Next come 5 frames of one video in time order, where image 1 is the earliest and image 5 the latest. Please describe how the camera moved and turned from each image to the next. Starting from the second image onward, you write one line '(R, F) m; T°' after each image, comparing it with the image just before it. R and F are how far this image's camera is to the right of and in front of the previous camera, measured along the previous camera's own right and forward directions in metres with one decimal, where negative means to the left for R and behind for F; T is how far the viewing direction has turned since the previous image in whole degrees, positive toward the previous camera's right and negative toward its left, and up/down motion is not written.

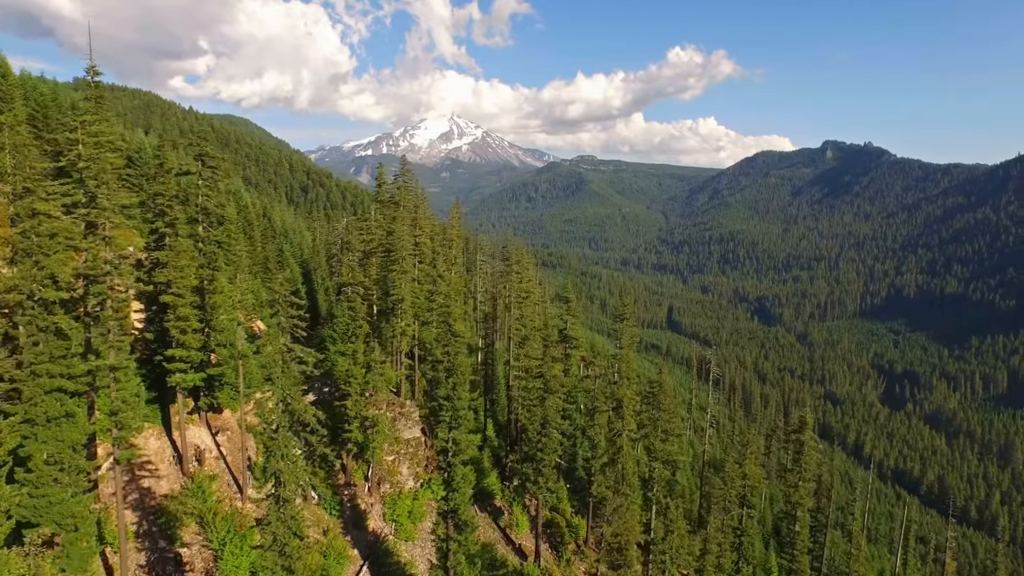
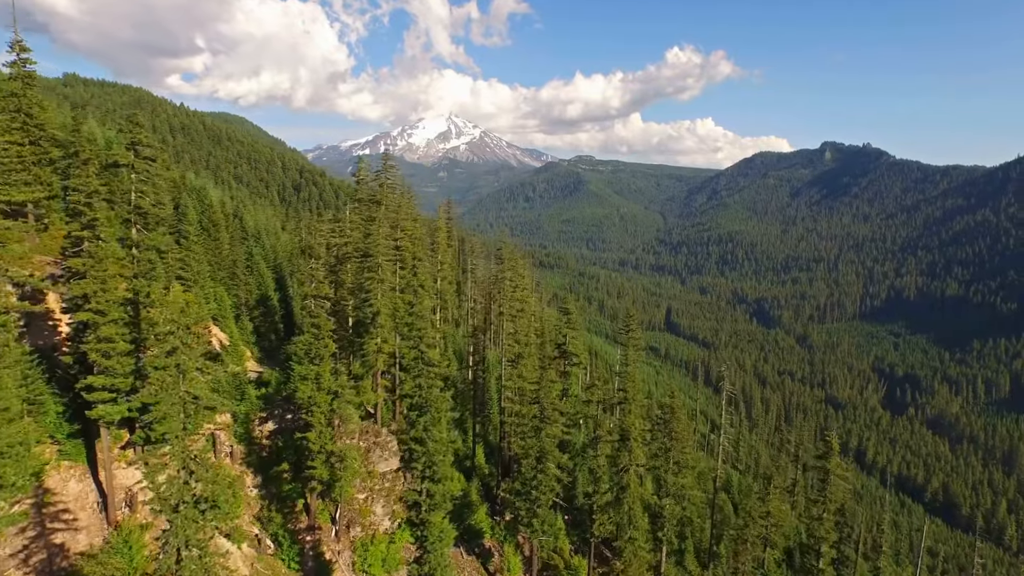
(+0.2, +3.1) m; 0°
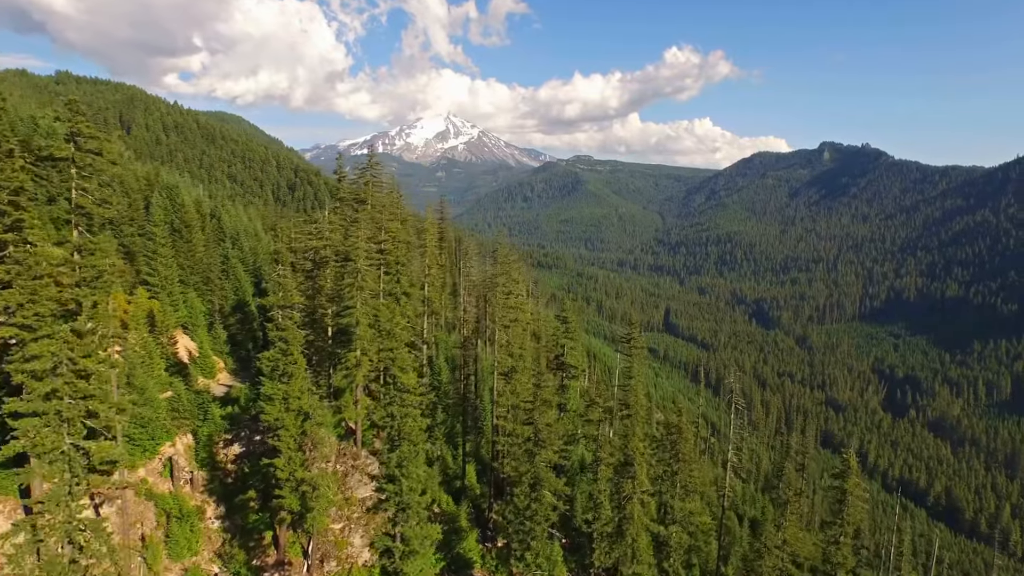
(+0.2, +2.0) m; 0°
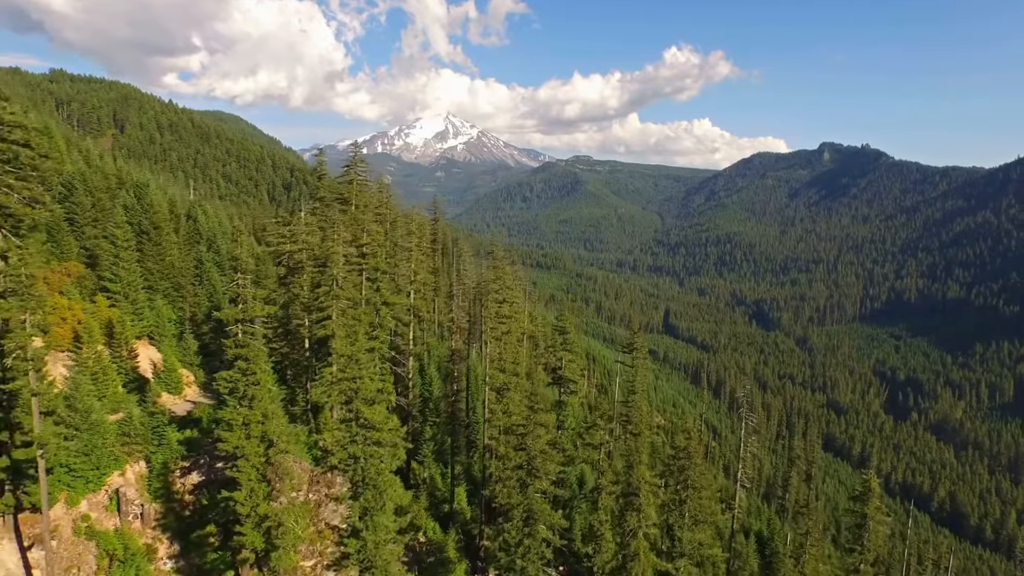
(+0.2, +1.9) m; 0°
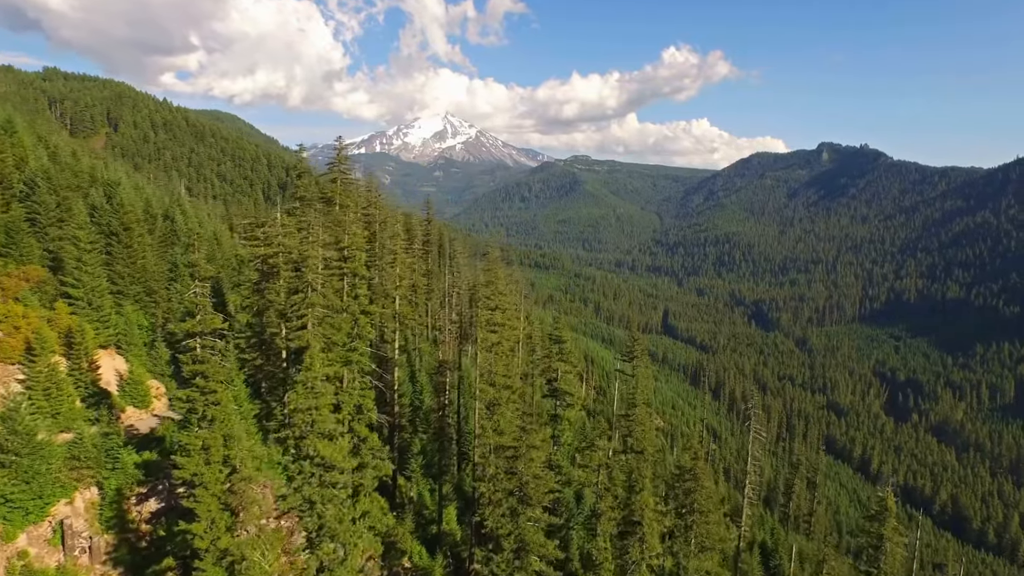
(+0.2, +1.5) m; 0°
